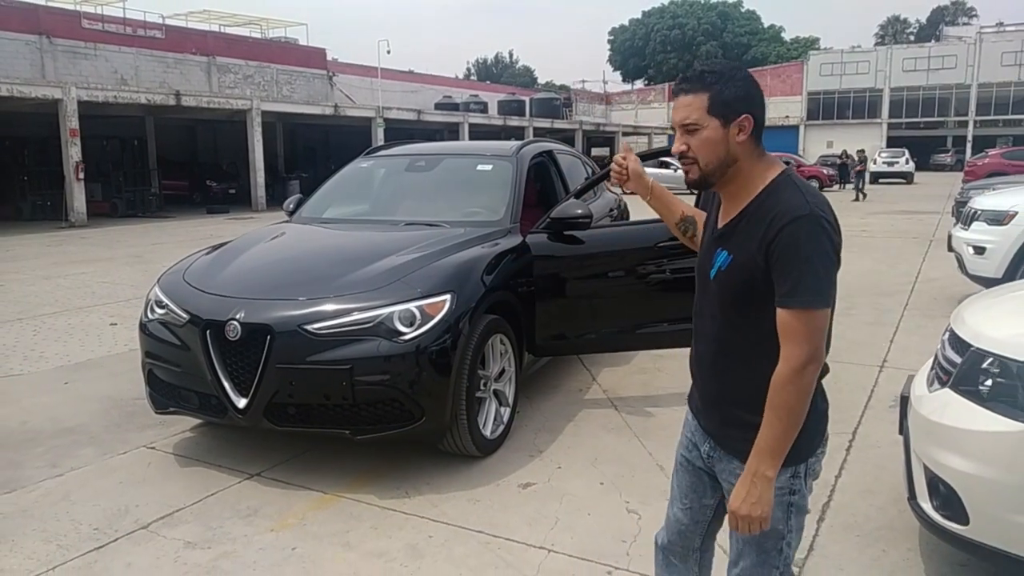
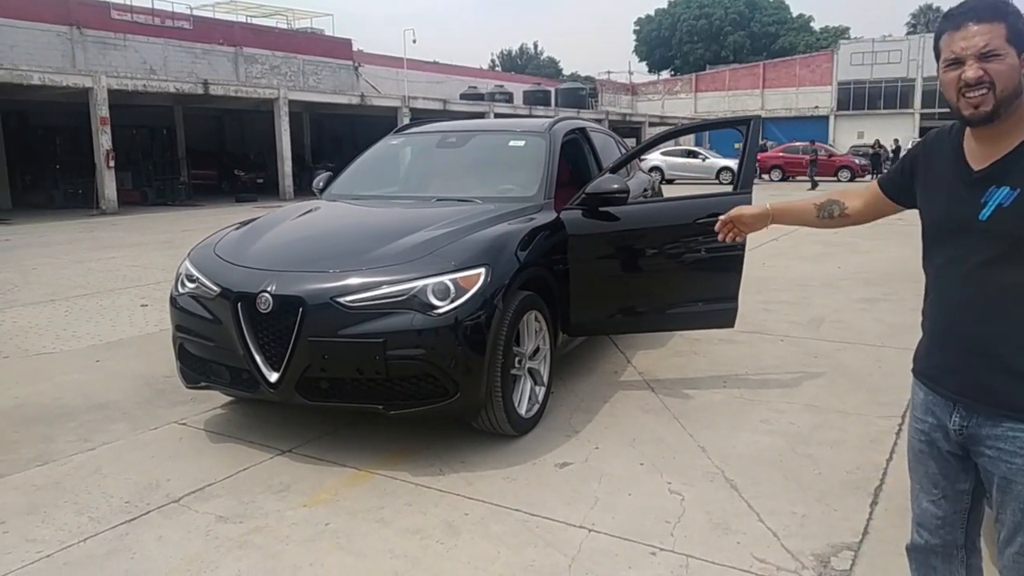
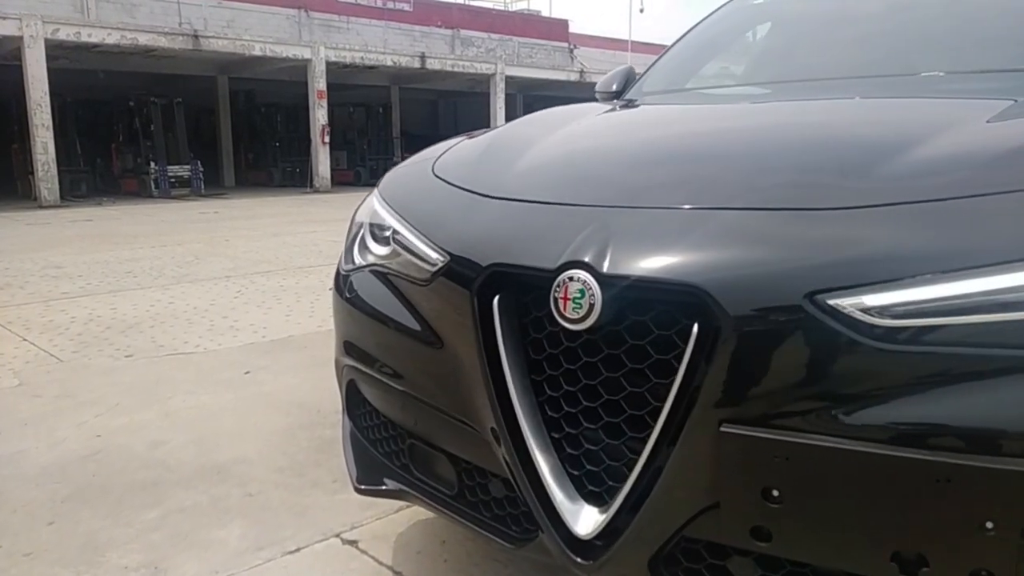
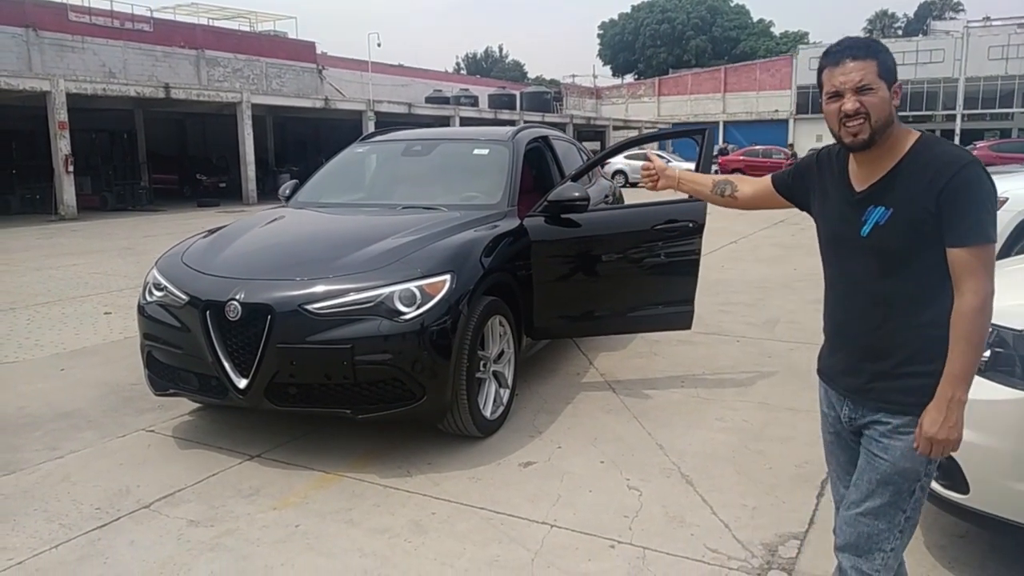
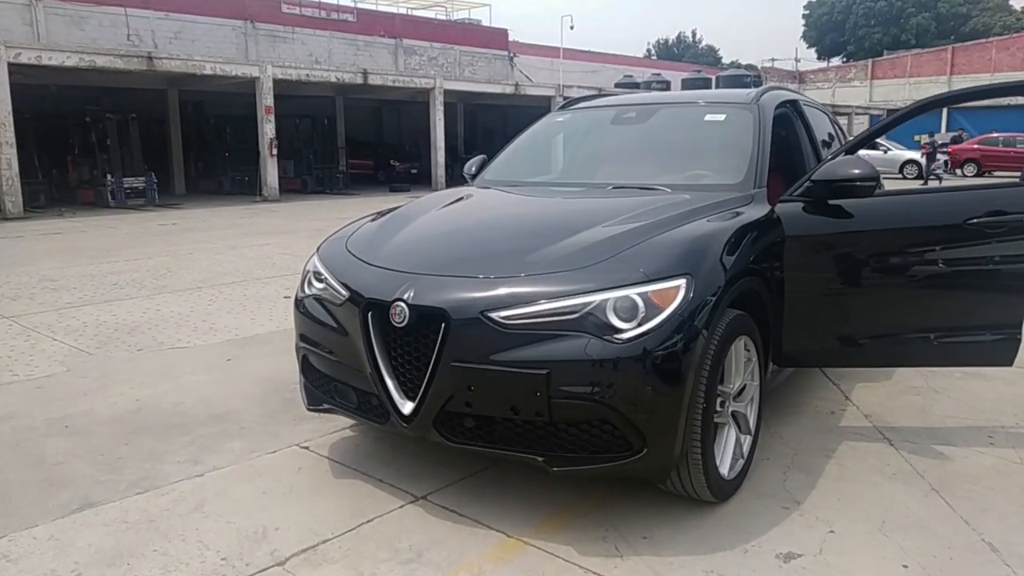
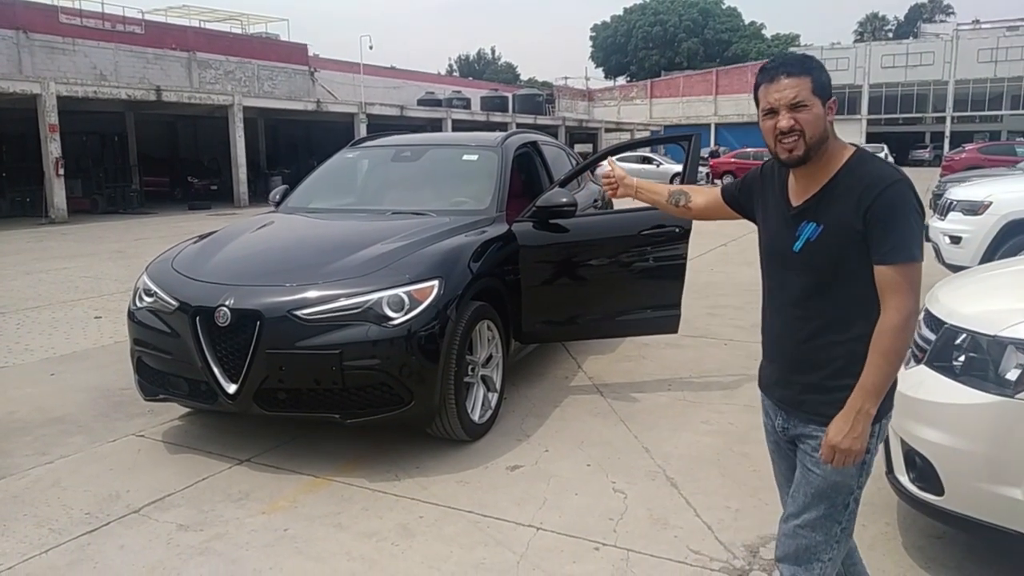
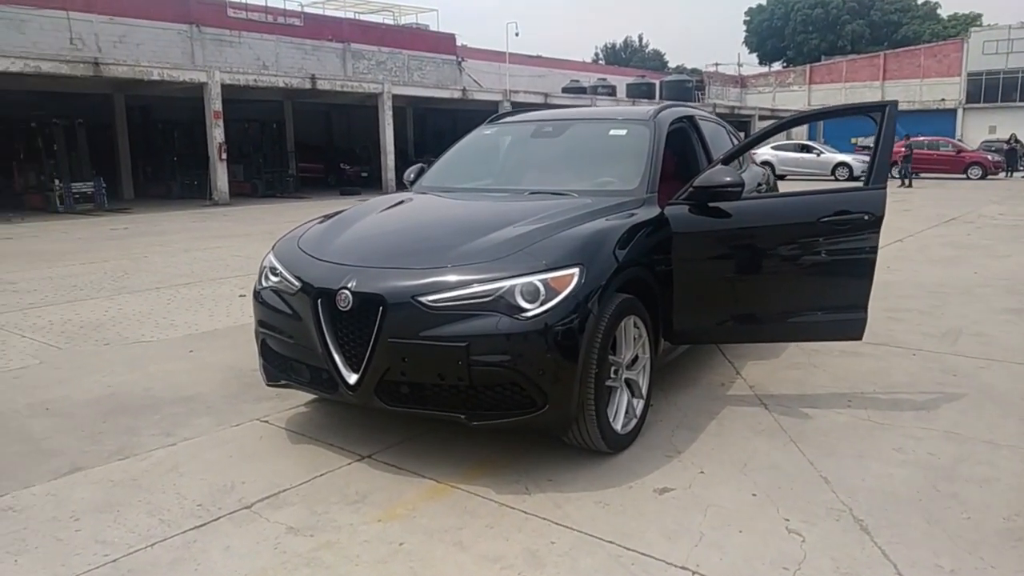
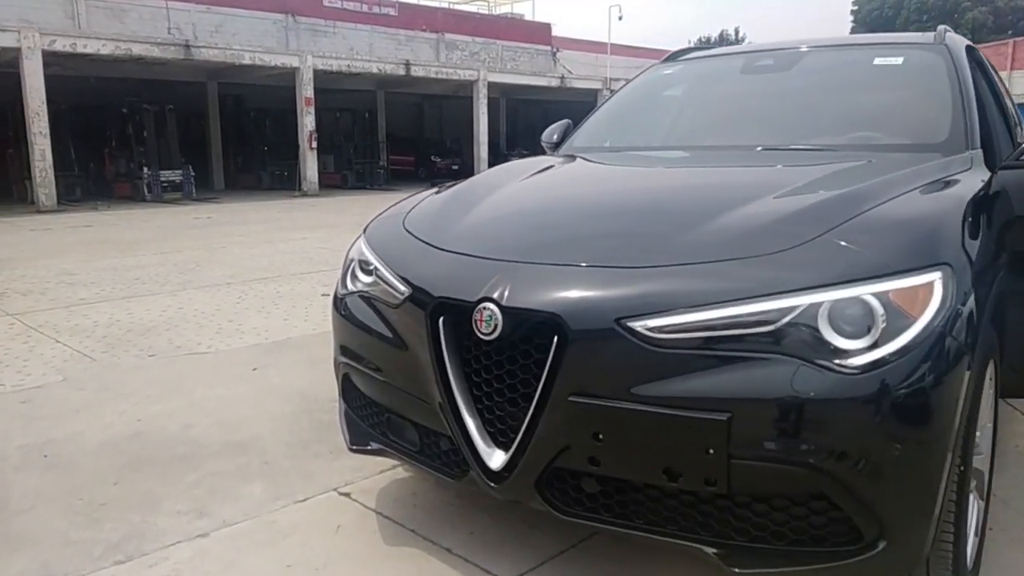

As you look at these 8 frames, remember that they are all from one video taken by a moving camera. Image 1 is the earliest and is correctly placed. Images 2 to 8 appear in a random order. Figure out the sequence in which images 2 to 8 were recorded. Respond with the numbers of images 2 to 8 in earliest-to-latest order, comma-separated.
6, 4, 2, 7, 5, 8, 3
